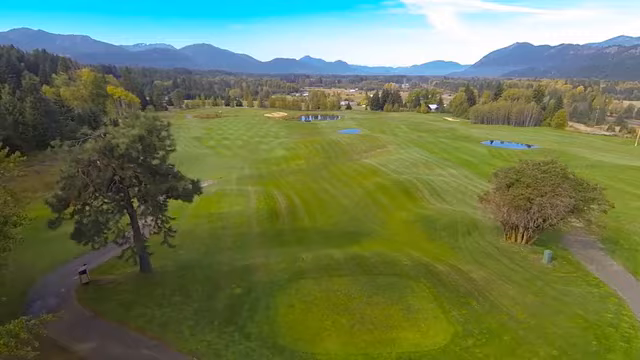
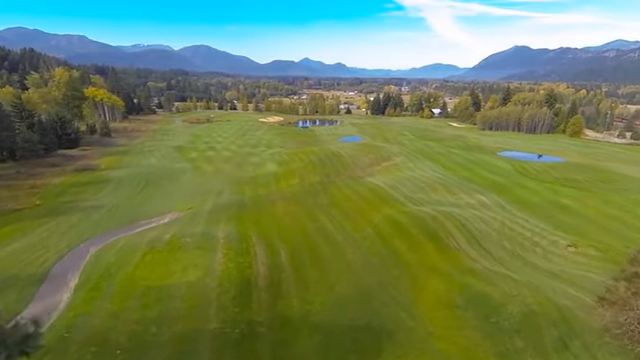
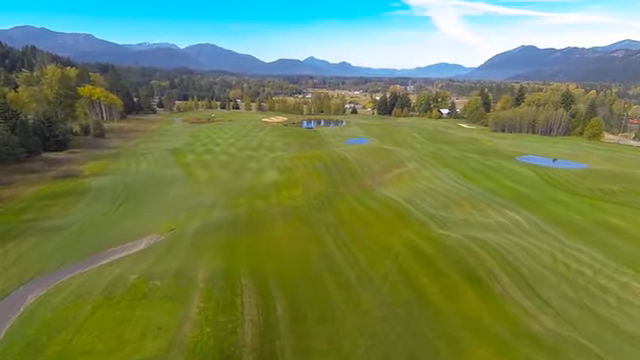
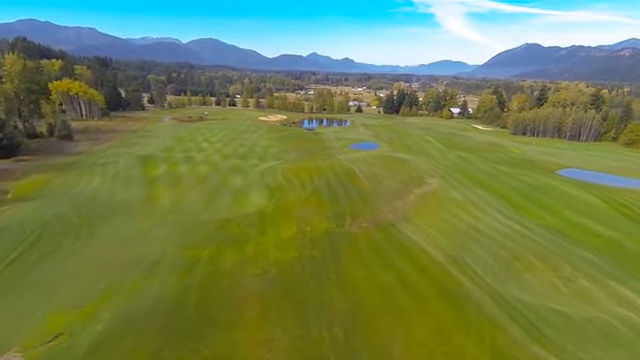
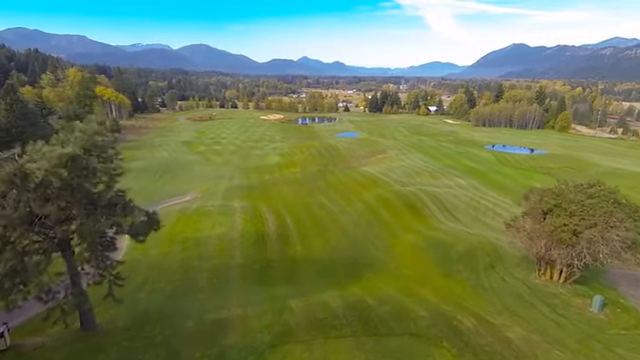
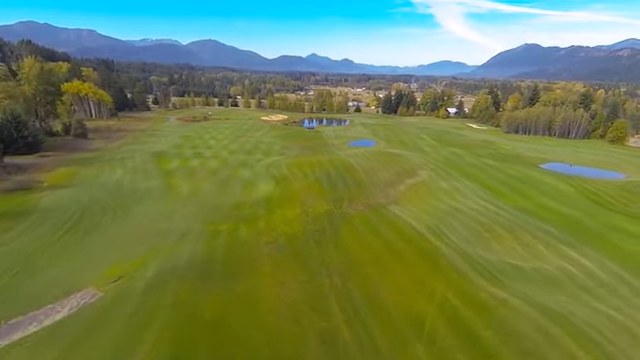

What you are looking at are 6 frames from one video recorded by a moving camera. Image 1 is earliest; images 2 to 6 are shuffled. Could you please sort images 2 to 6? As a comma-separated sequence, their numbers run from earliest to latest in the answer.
5, 2, 3, 6, 4
